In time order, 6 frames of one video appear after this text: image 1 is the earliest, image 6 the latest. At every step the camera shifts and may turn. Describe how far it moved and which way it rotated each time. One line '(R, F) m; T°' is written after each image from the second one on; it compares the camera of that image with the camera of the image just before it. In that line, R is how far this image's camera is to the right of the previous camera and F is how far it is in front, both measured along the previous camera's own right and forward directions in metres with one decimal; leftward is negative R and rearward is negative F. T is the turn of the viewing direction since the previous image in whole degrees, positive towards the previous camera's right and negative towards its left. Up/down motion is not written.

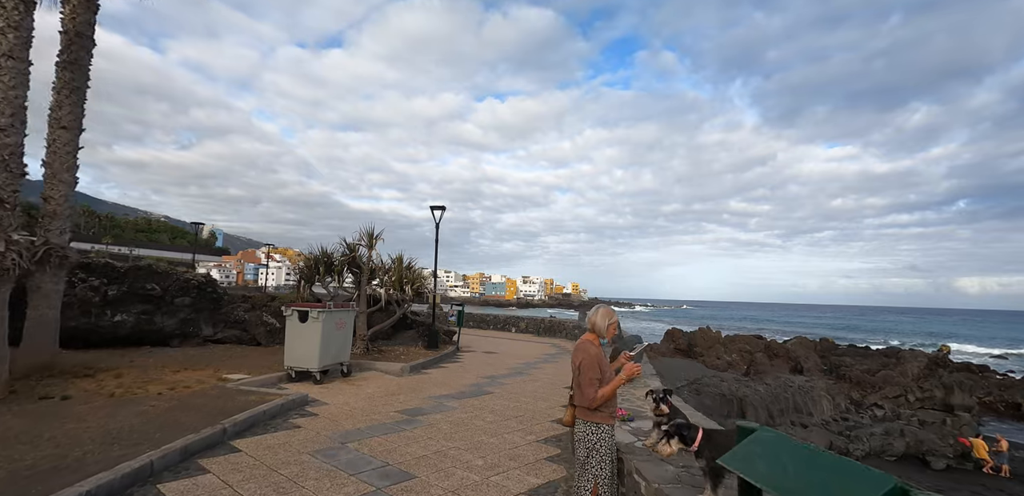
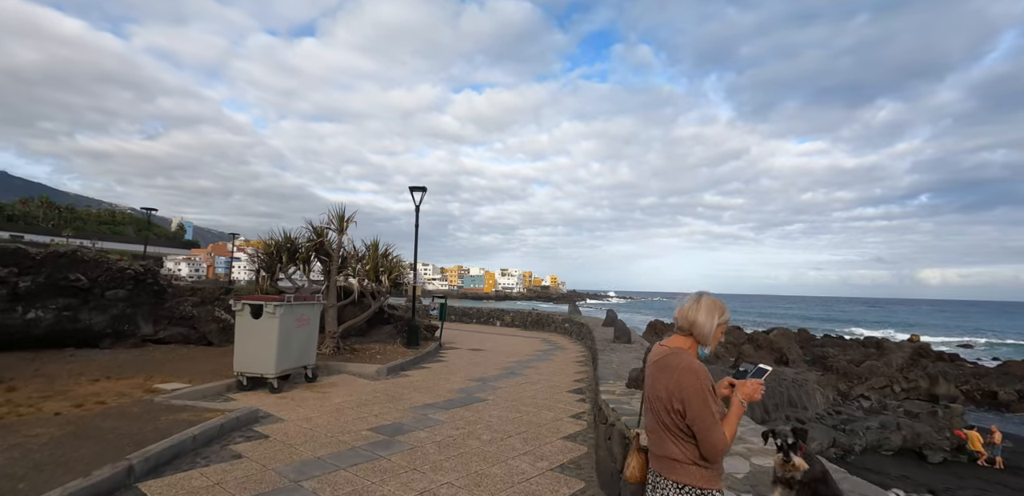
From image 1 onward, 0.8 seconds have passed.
(-0.3, +1.2) m; +3°
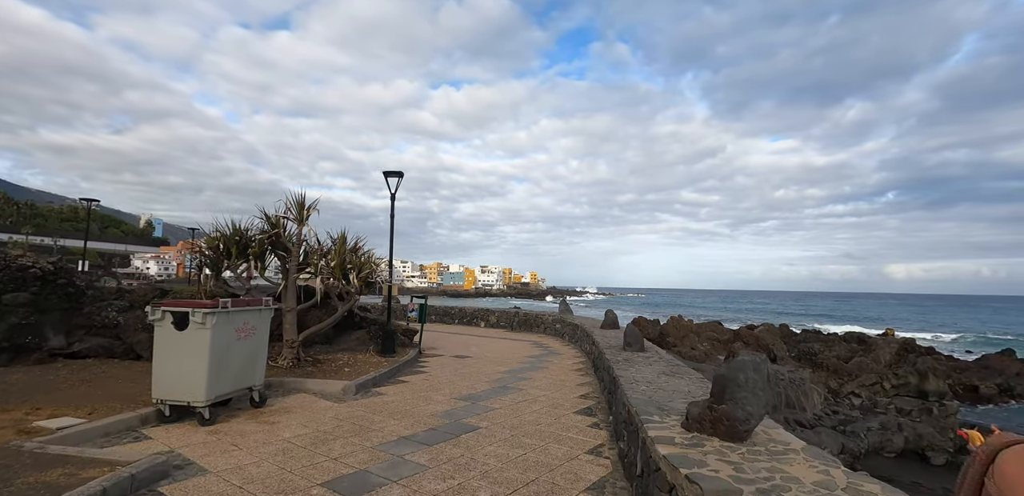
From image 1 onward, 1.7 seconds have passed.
(-0.2, +1.3) m; +3°
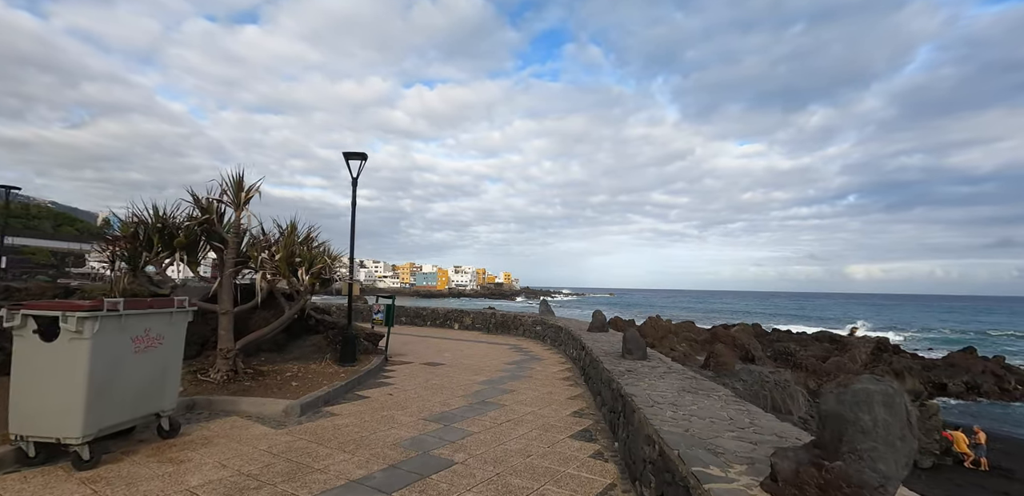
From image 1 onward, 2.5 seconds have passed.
(-0.1, +1.2) m; +3°
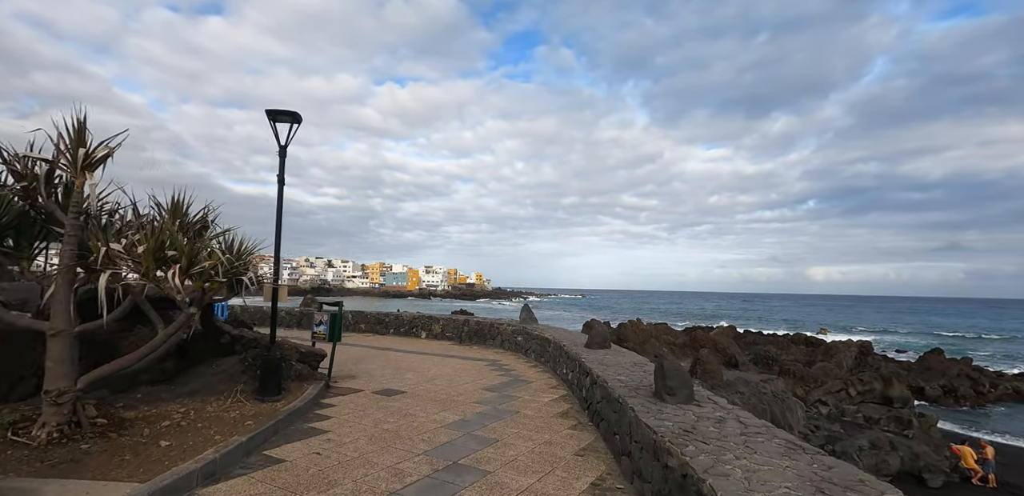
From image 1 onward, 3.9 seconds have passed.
(-0.1, +2.1) m; +3°
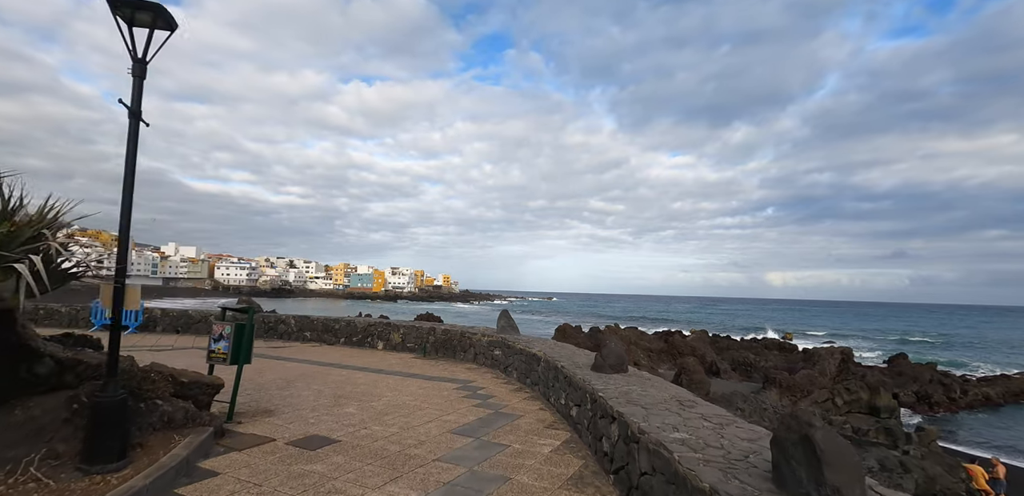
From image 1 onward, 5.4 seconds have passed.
(-0.2, +2.2) m; +4°
